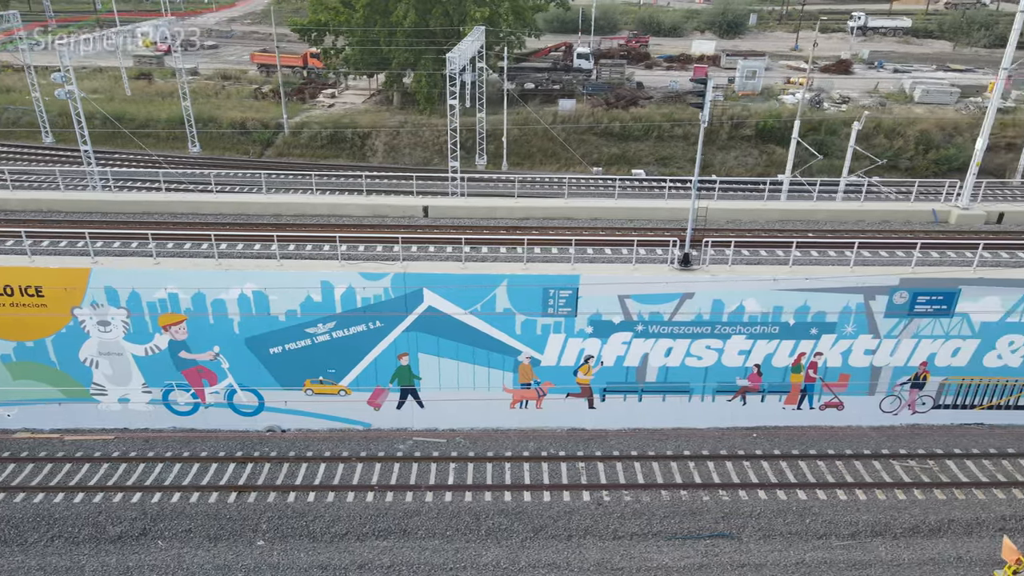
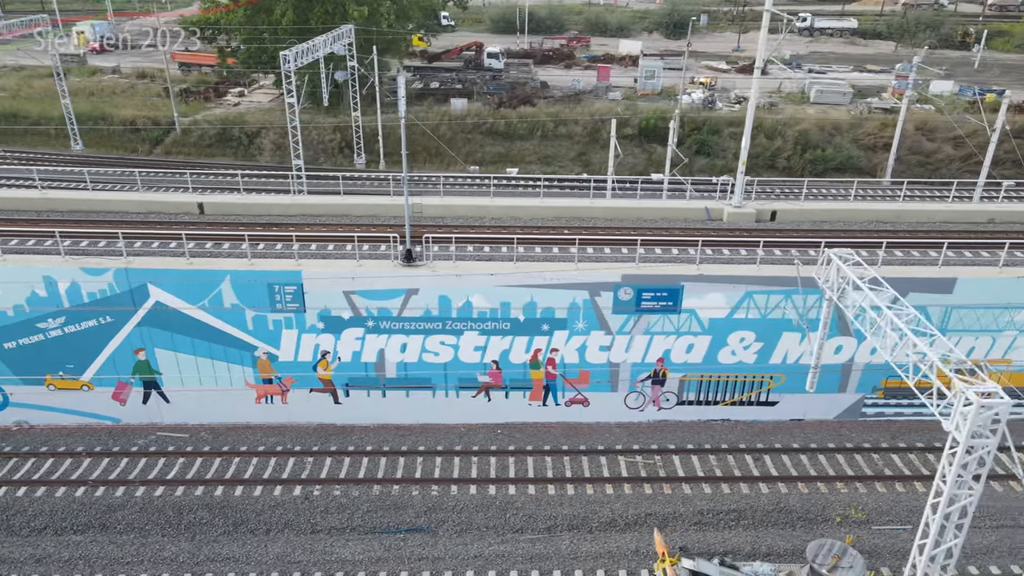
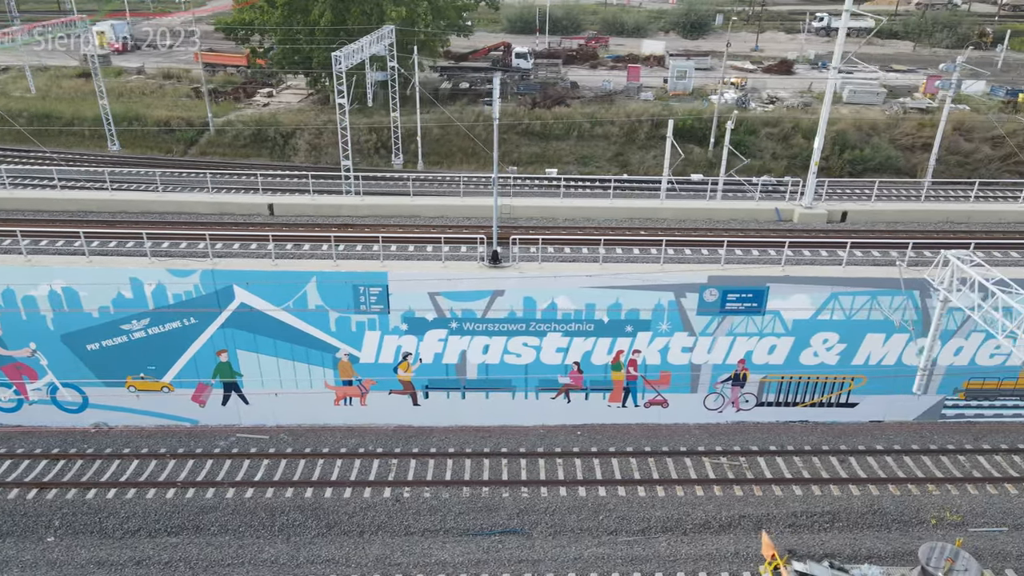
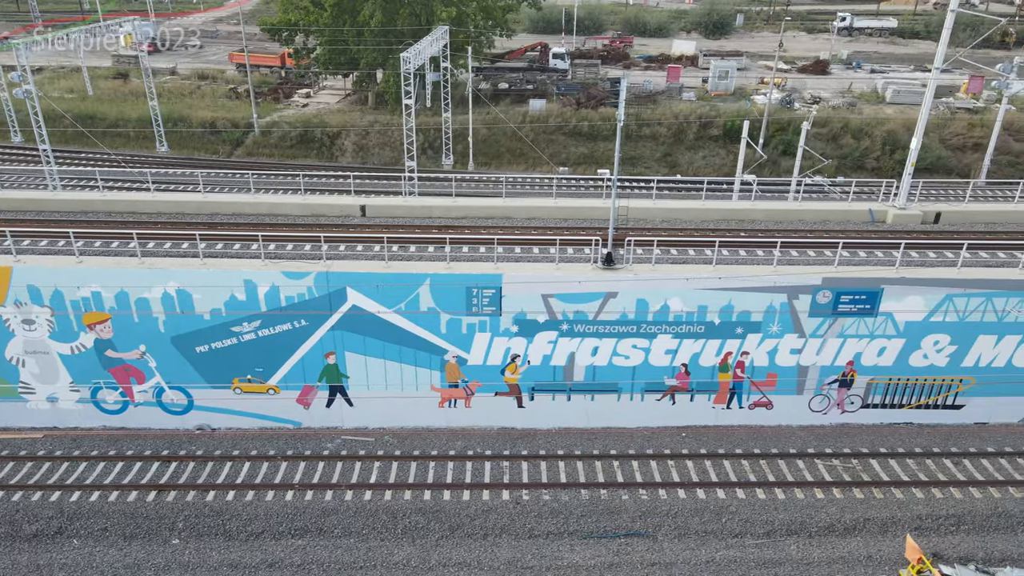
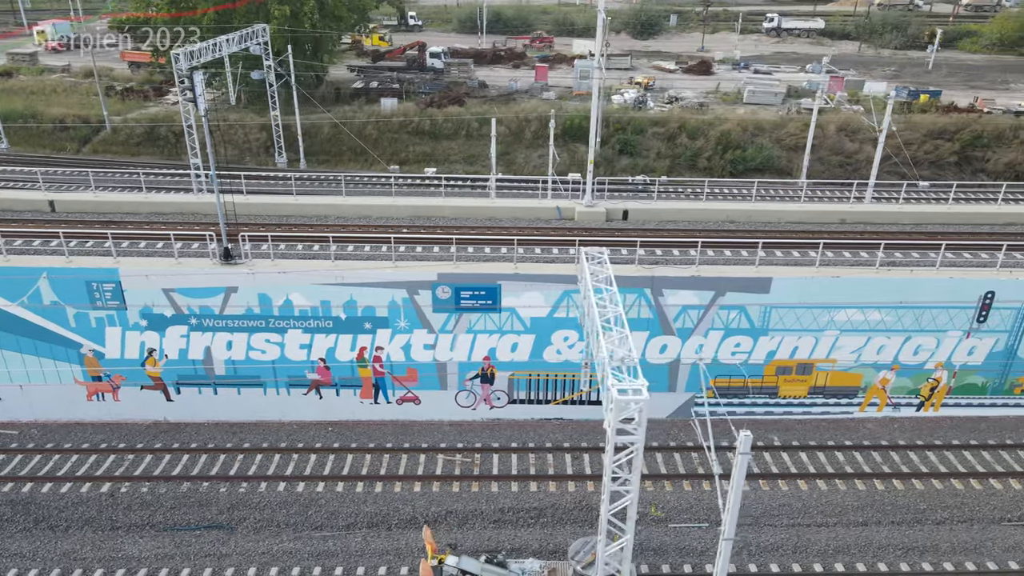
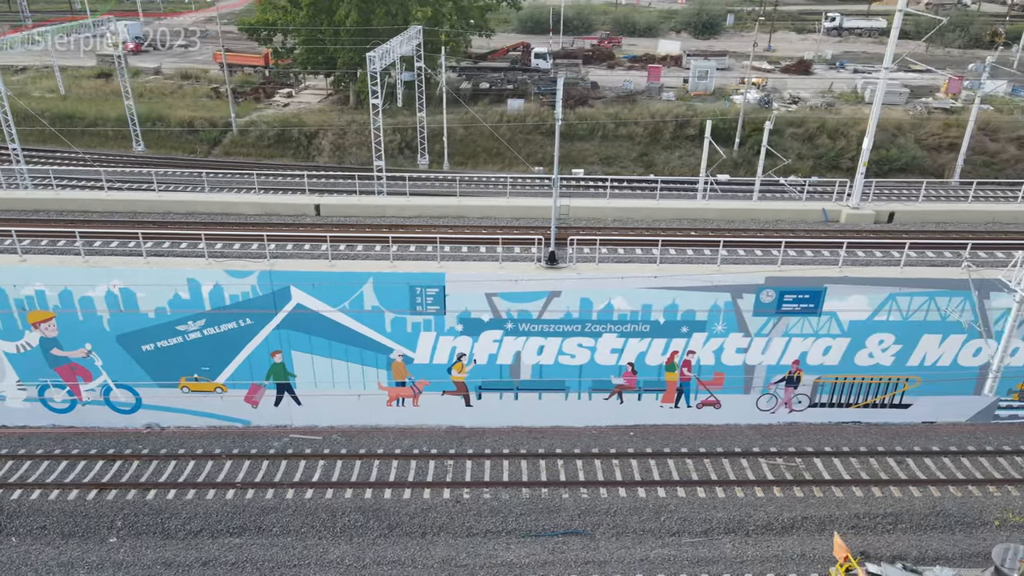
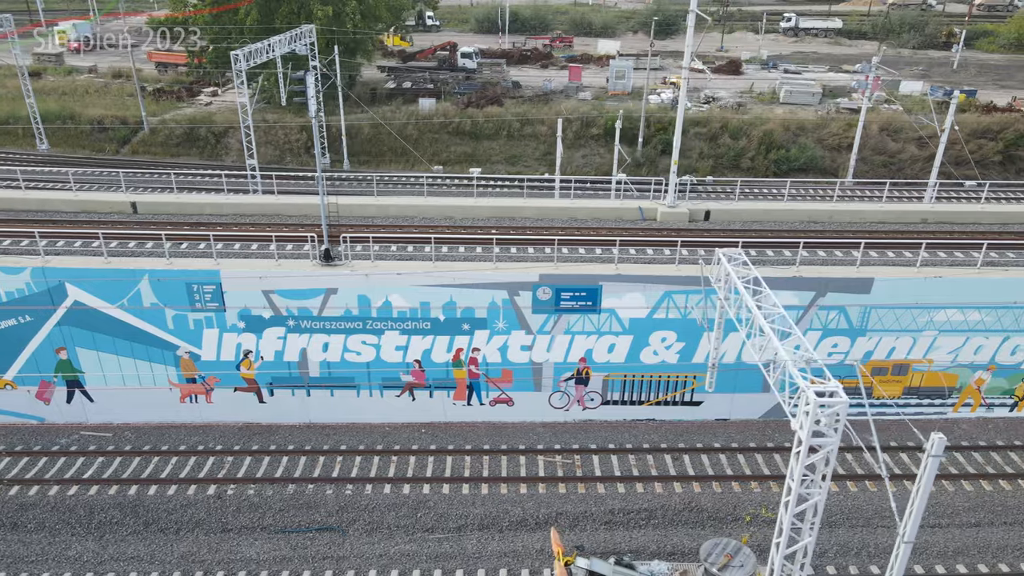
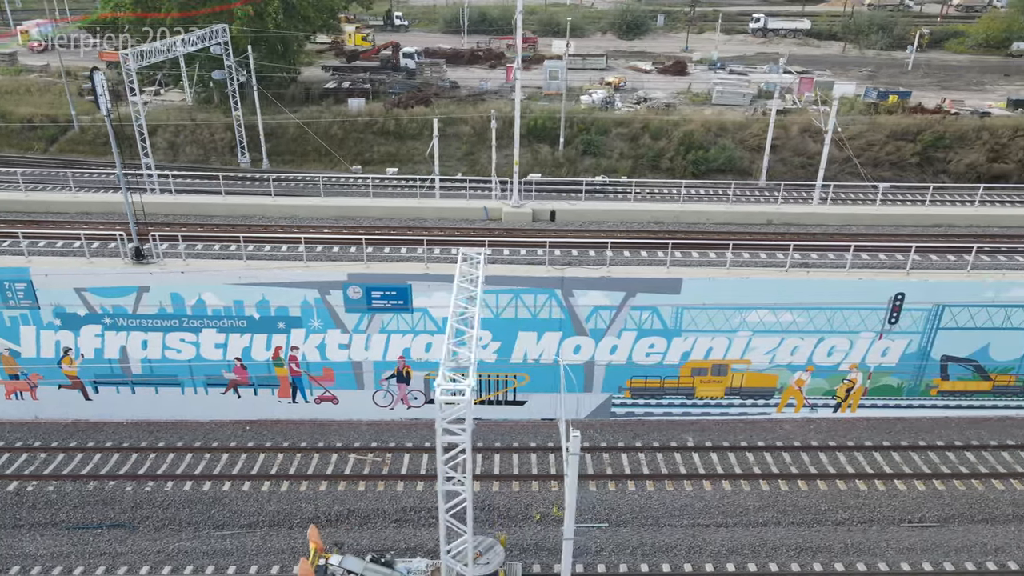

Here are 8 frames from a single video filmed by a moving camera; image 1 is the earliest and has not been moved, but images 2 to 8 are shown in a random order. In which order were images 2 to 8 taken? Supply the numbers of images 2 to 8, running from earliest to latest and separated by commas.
4, 6, 3, 2, 7, 5, 8
